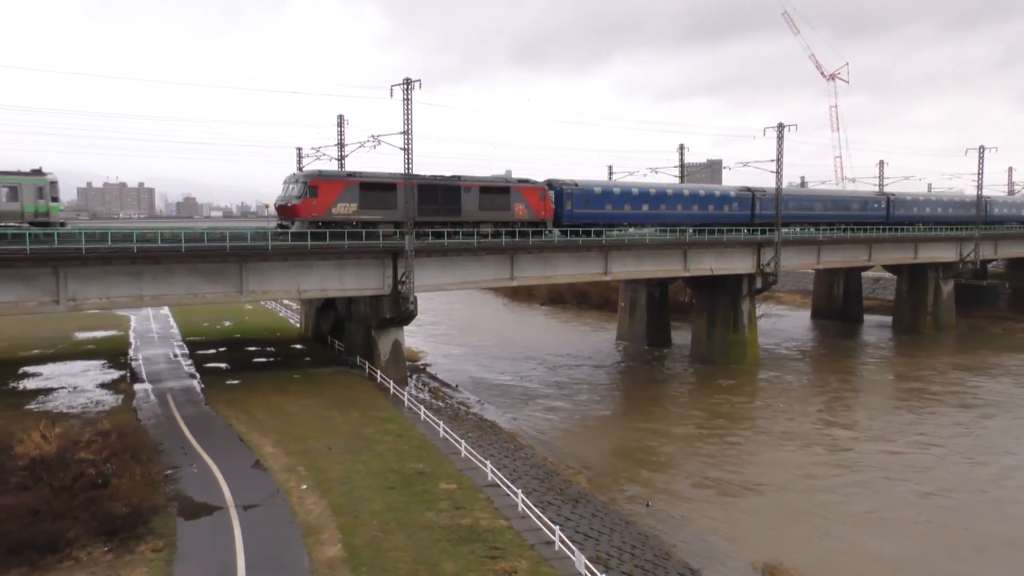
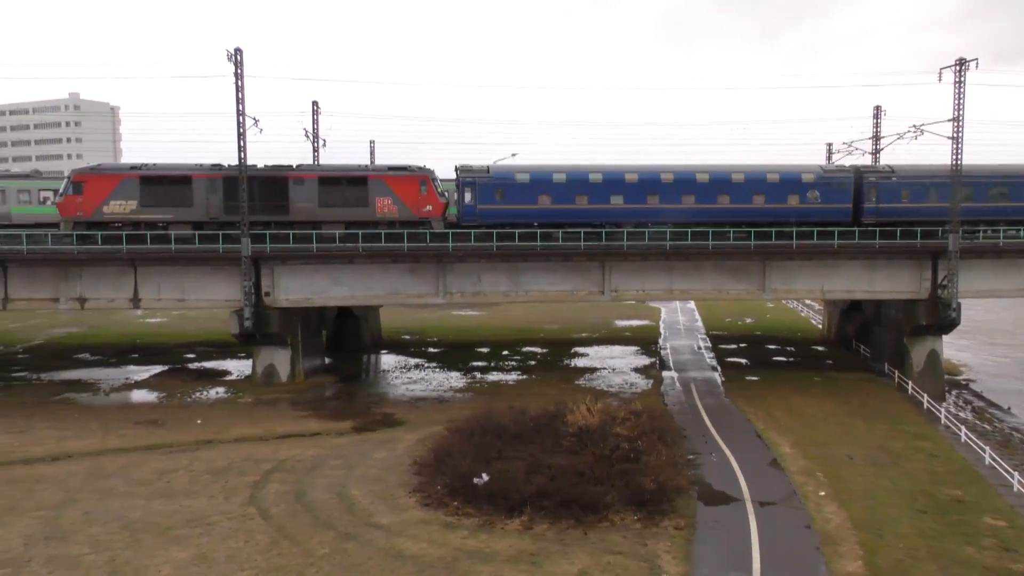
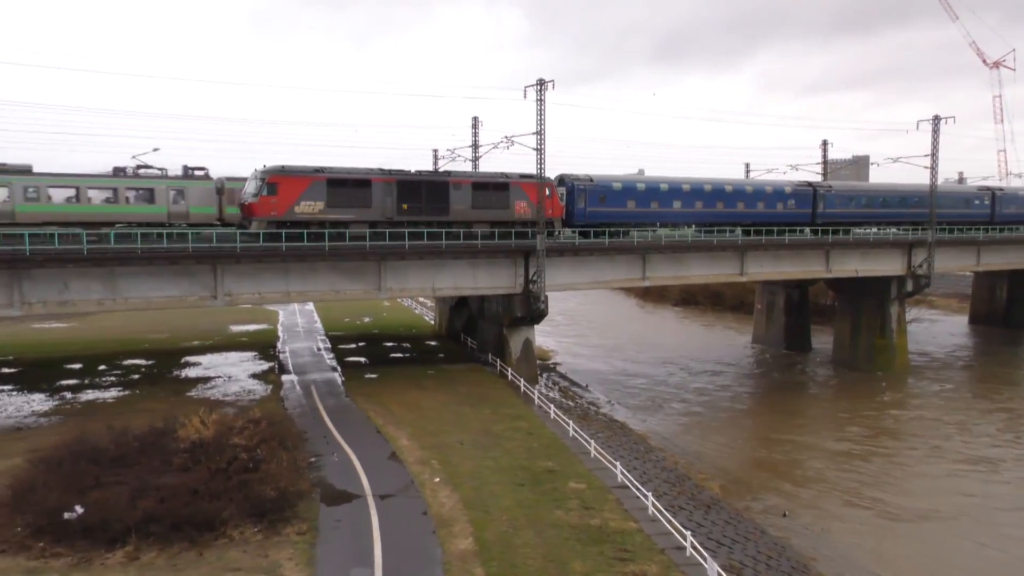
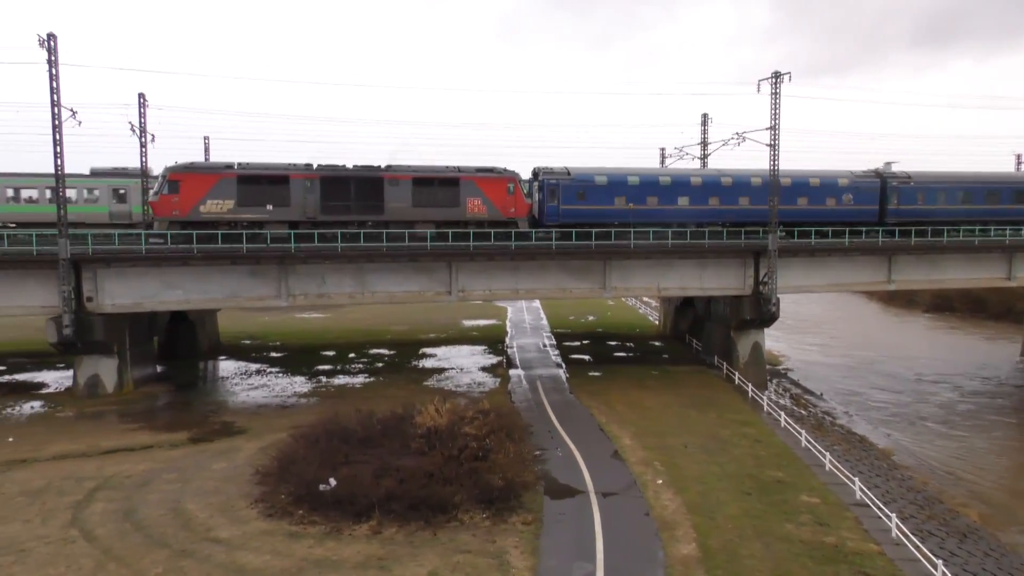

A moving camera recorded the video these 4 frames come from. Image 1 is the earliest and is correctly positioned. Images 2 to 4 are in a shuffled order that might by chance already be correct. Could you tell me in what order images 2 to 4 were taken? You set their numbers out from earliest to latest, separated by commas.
3, 4, 2
